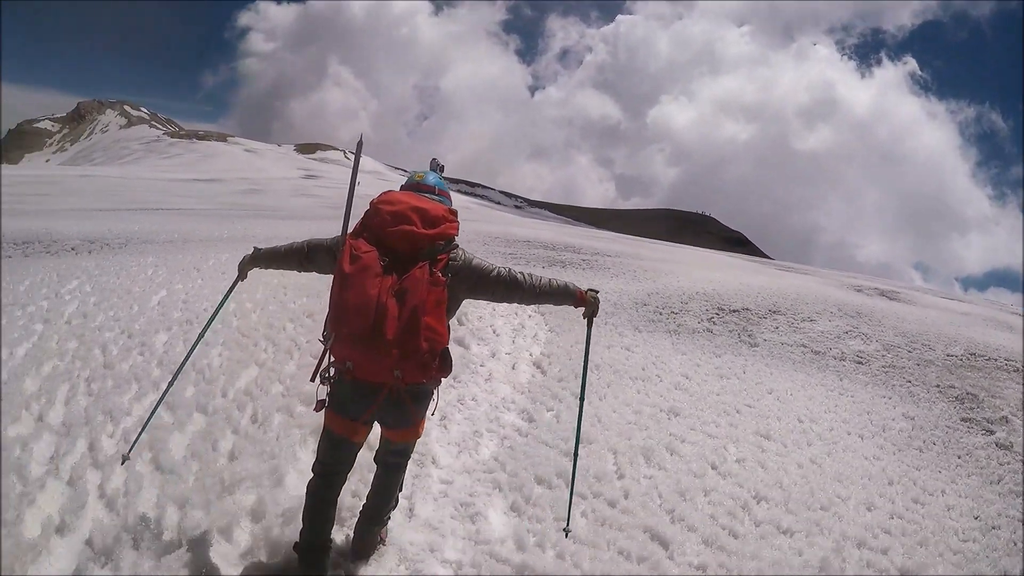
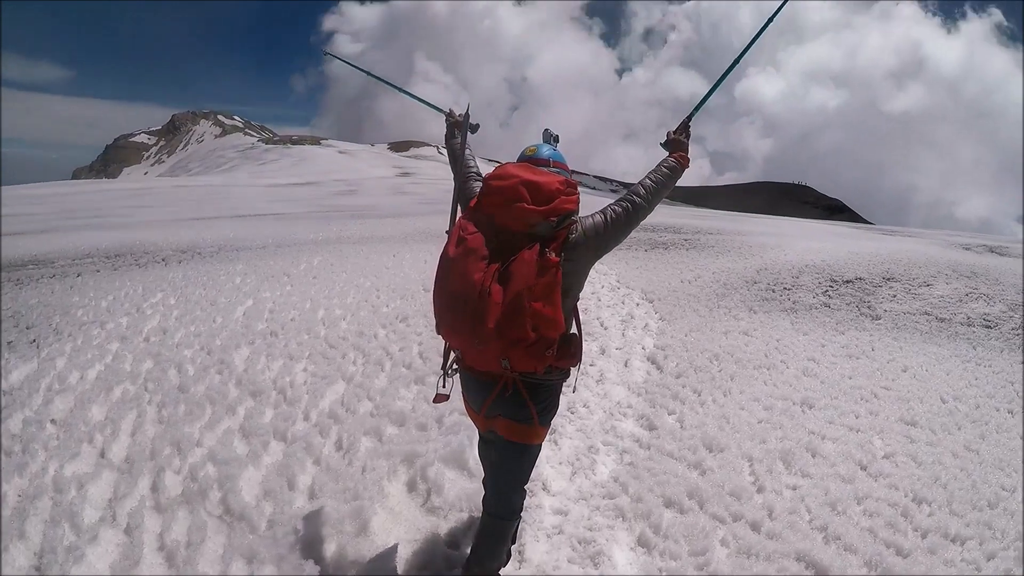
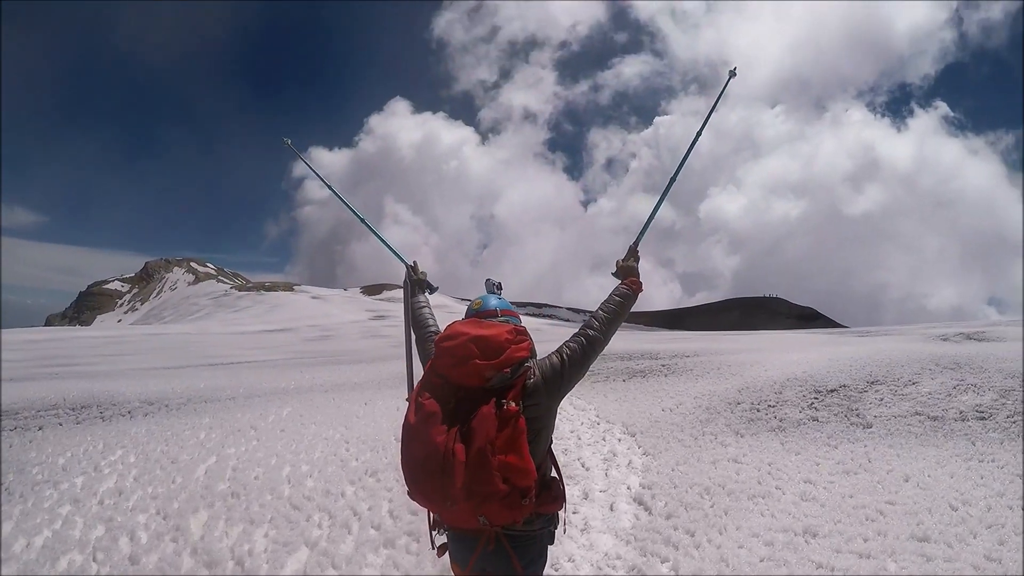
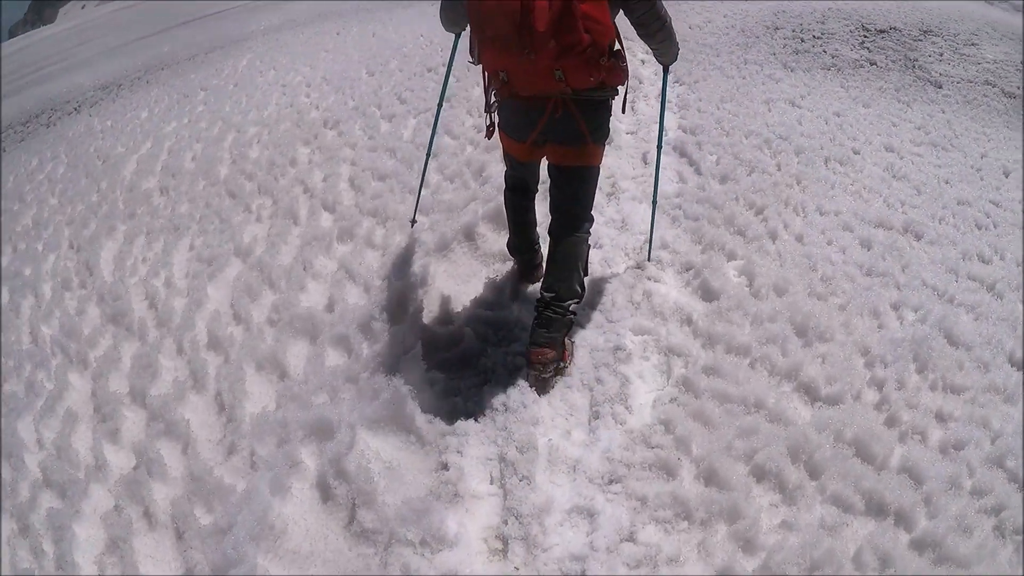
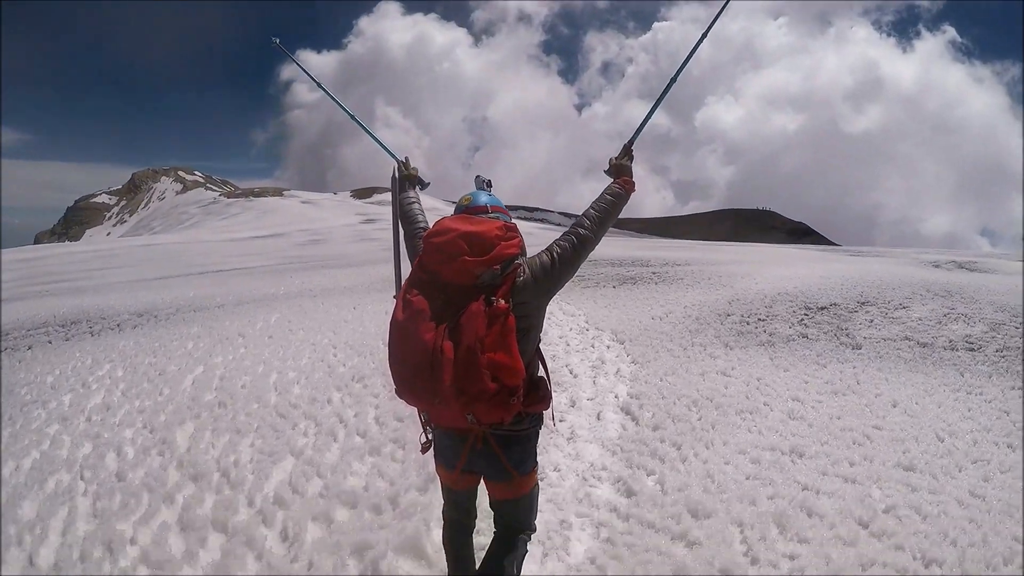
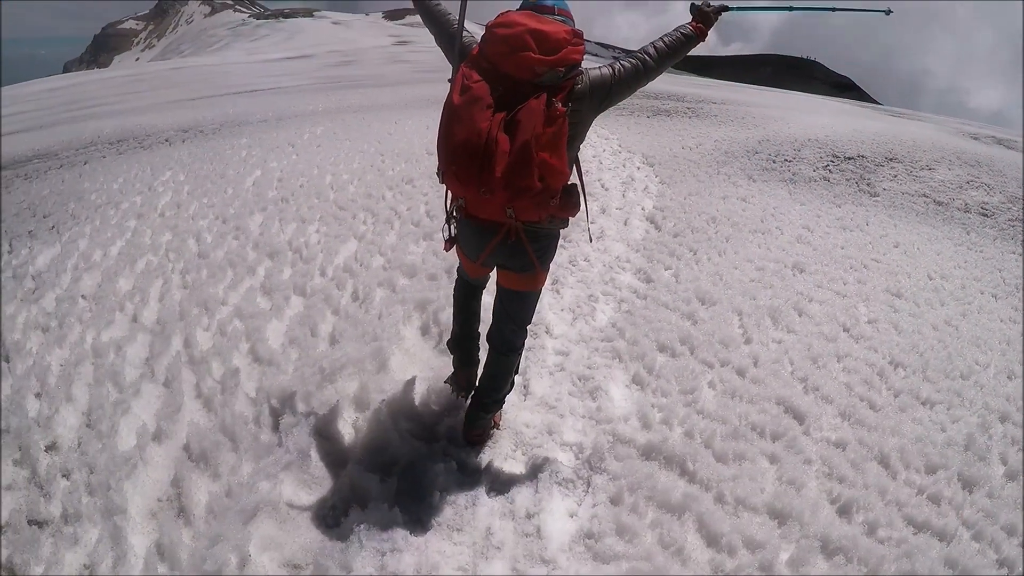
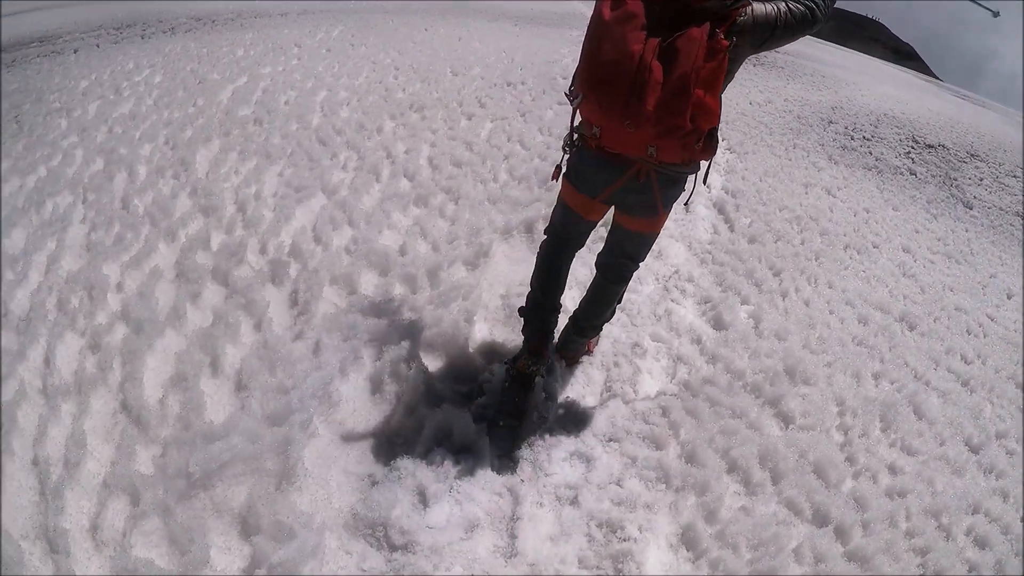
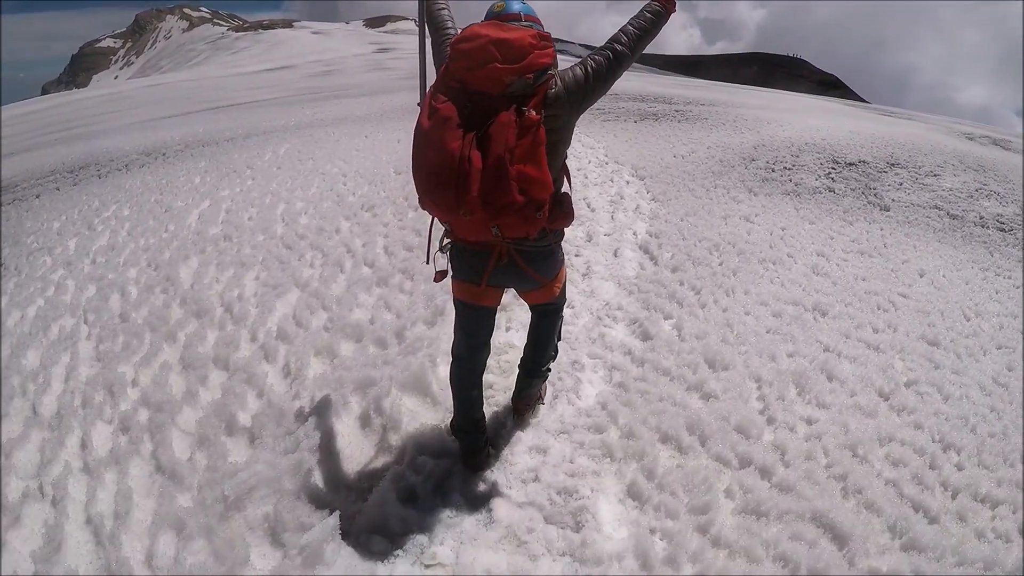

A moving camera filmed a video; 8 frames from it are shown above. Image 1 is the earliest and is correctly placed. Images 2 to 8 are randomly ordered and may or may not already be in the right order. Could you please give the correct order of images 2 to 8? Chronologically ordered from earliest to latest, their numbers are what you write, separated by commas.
6, 2, 3, 5, 8, 7, 4
